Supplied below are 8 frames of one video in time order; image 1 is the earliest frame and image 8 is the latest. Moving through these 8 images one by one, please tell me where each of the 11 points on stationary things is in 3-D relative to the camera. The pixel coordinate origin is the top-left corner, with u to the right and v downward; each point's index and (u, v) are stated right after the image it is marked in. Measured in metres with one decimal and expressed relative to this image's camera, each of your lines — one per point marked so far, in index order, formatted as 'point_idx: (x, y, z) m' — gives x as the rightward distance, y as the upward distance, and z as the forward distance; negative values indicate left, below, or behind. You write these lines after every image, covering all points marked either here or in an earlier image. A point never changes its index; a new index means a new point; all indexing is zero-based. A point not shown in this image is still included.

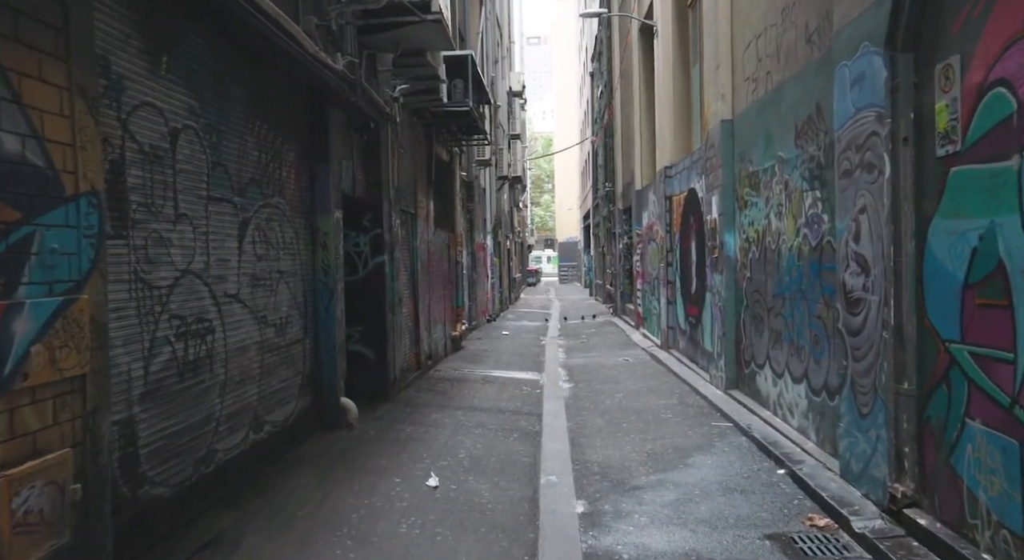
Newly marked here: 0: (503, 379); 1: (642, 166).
0: (-0.2, -1.5, +13.1) m
1: (+2.9, +2.5, +18.6) m
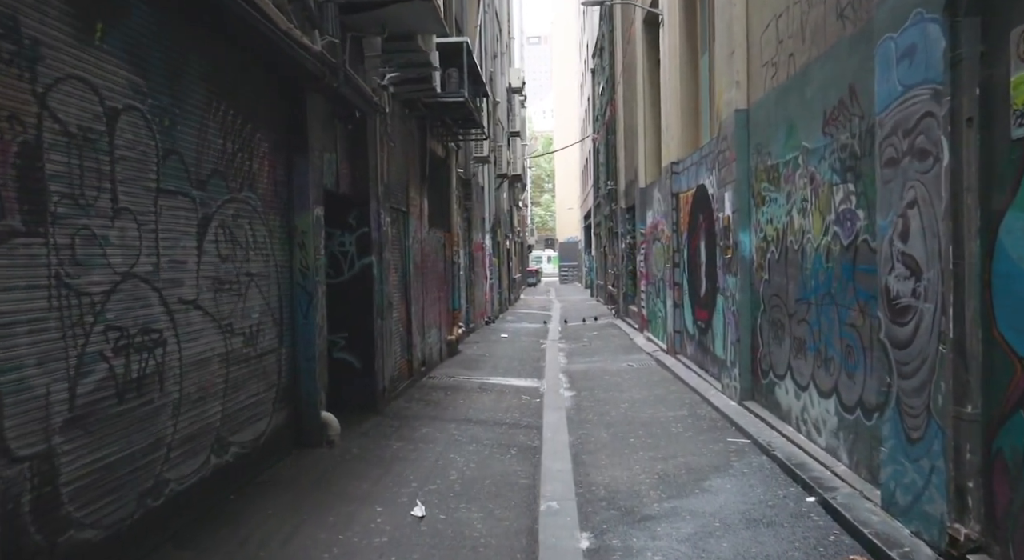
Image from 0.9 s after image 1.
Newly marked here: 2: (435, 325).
0: (-0.2, -1.6, +12.4) m
1: (+2.9, +2.5, +17.9) m
2: (-1.3, -0.8, +14.2) m
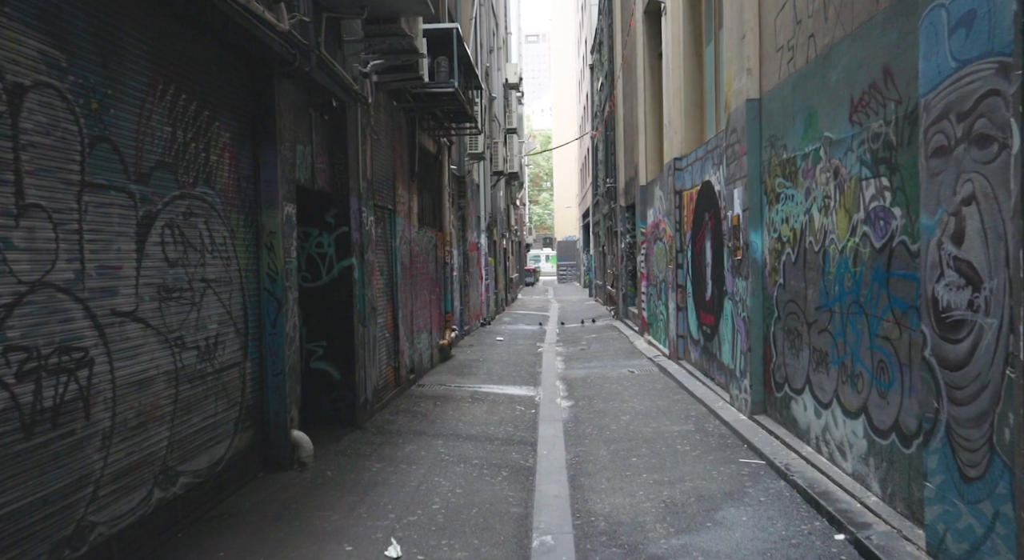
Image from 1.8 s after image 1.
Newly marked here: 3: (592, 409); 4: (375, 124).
0: (-0.3, -1.6, +11.7) m
1: (+2.8, +2.5, +17.2) m
2: (-1.4, -0.8, +13.5) m
3: (+1.0, -1.6, +10.5) m
4: (-1.6, +1.8, +9.9) m
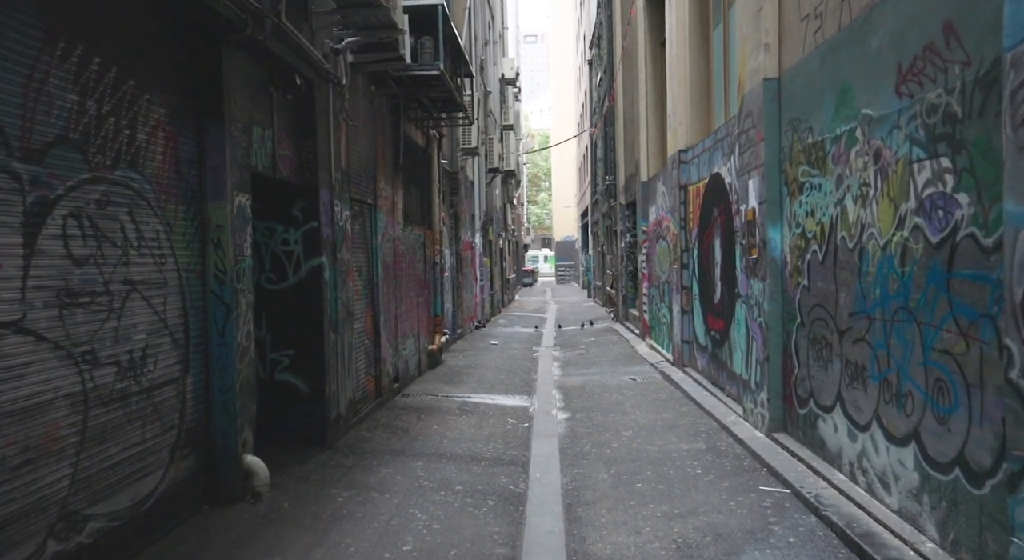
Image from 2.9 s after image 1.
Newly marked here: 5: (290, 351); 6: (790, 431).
0: (-0.4, -1.6, +10.7) m
1: (+2.7, +2.4, +16.3) m
2: (-1.5, -0.8, +12.6) m
3: (+0.9, -1.6, +9.5) m
4: (-1.7, +1.8, +8.9) m
5: (-2.0, -0.6, +7.6) m
6: (+2.4, -1.3, +7.3) m
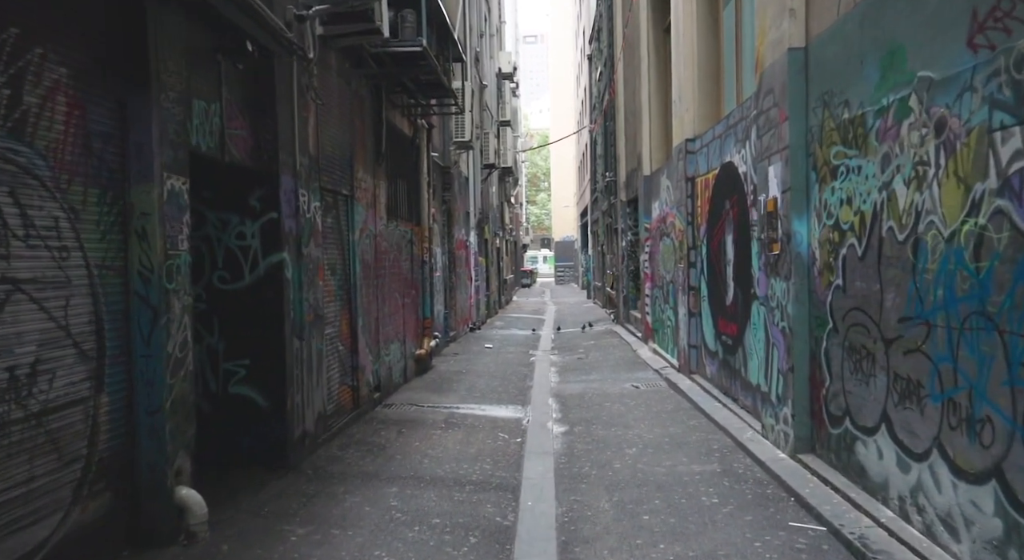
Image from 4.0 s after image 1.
0: (-0.5, -1.6, +9.8) m
1: (+2.6, +2.4, +15.3) m
2: (-1.6, -0.8, +11.6) m
3: (+0.8, -1.6, +8.6) m
4: (-1.8, +1.8, +8.0) m
5: (-2.1, -0.6, +6.7) m
6: (+2.3, -1.3, +6.4) m
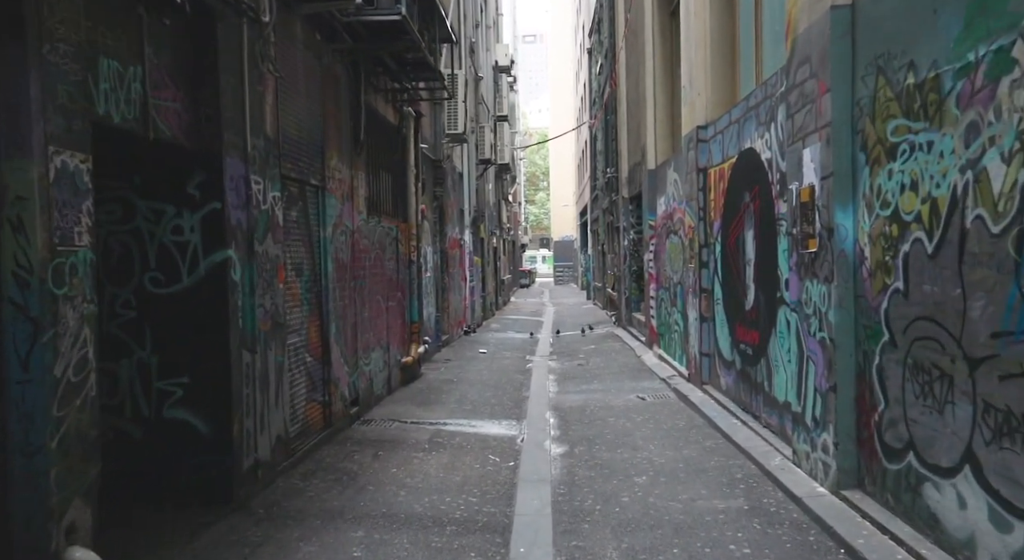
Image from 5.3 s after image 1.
0: (-0.5, -1.6, +8.7) m
1: (+2.5, +2.4, +14.3) m
2: (-1.7, -0.8, +10.5) m
3: (+0.7, -1.6, +7.5) m
4: (-1.9, +1.8, +6.9) m
5: (-2.2, -0.7, +5.6) m
6: (+2.3, -1.3, +5.3) m
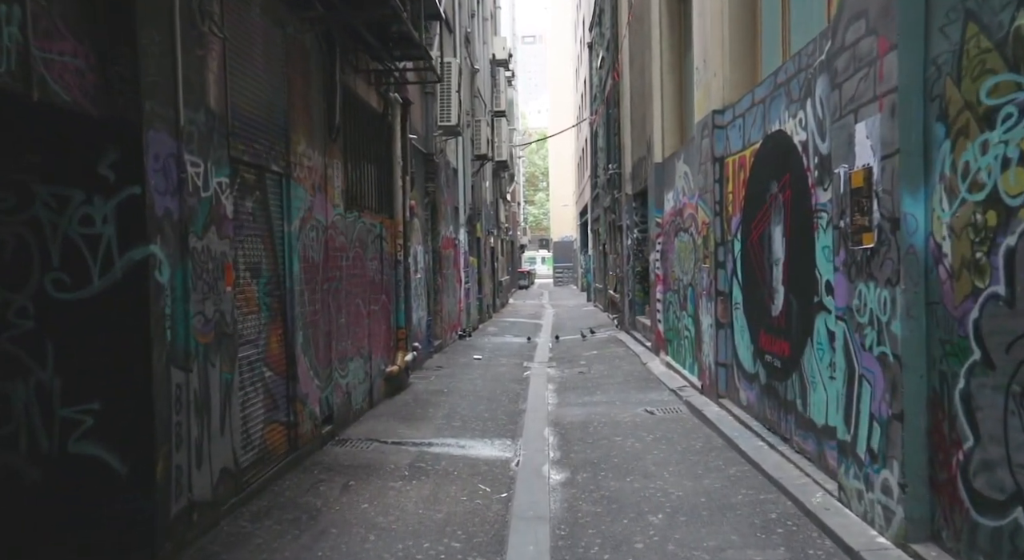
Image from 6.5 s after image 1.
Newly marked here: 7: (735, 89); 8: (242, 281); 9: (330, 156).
0: (-0.6, -1.6, +7.6) m
1: (+2.4, +2.4, +13.2) m
2: (-1.7, -0.8, +9.5) m
3: (+0.7, -1.7, +6.5) m
4: (-1.9, +1.8, +5.8) m
5: (-2.2, -0.7, +4.5) m
6: (+2.2, -1.3, +4.2) m
7: (+2.4, +2.1, +9.1) m
8: (-1.9, 0.0, +6.1) m
9: (-1.8, +1.2, +8.5) m
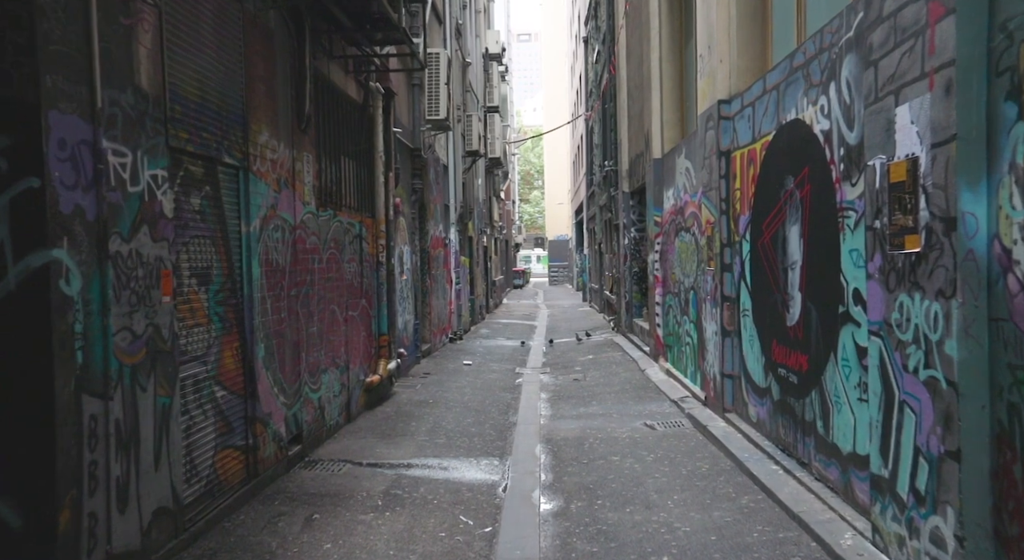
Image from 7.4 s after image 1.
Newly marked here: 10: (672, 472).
0: (-0.7, -1.7, +6.9) m
1: (+2.3, +2.4, +12.4) m
2: (-1.9, -0.9, +8.7) m
3: (+0.6, -1.7, +5.7) m
4: (-2.0, +1.7, +5.1) m
5: (-2.3, -0.7, +3.7) m
6: (+2.1, -1.4, +3.5) m
7: (+2.3, +2.0, +8.3) m
8: (-2.0, -0.1, +5.3) m
9: (-1.9, +1.2, +7.7) m
10: (+1.4, -1.6, +7.1) m
